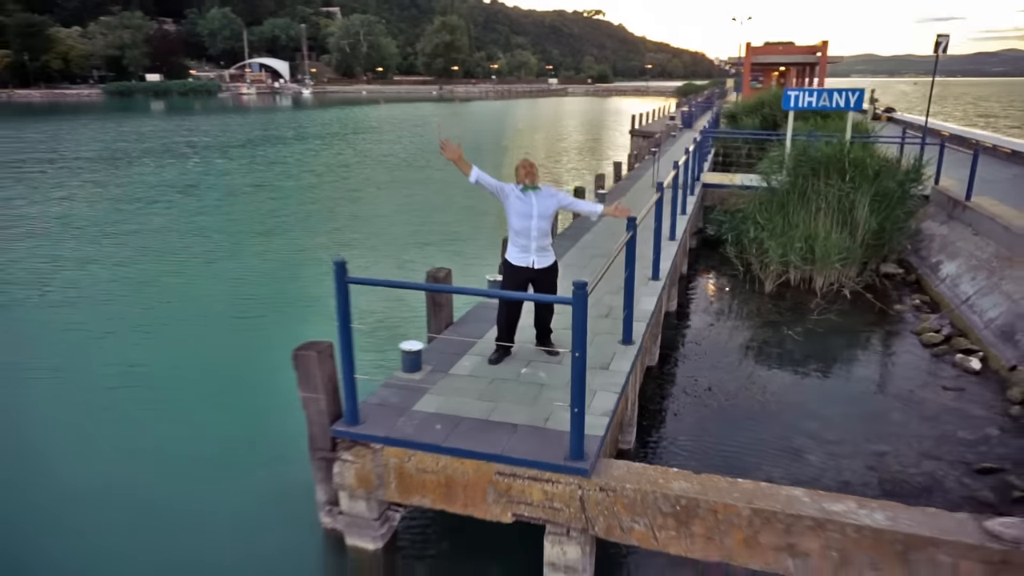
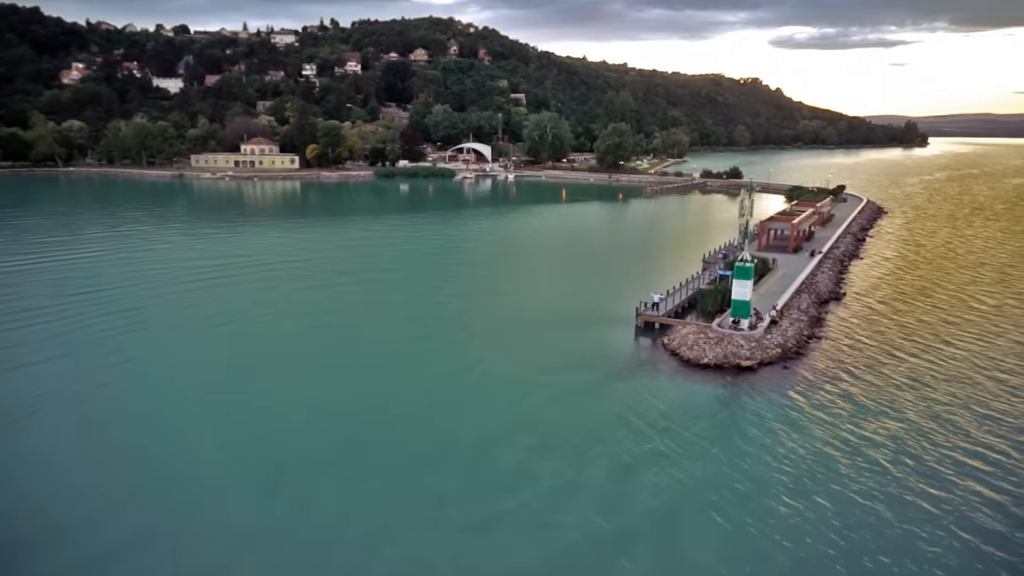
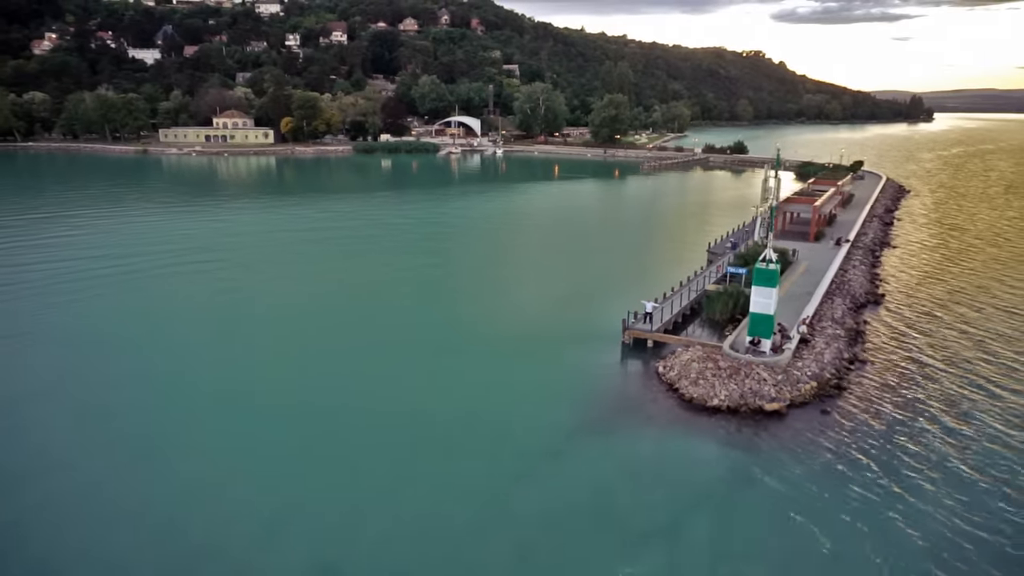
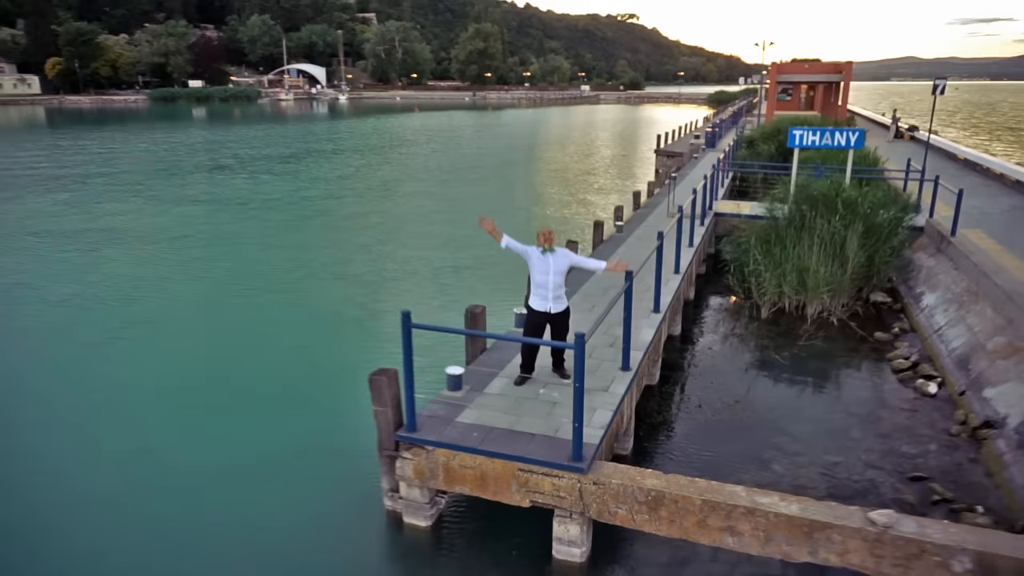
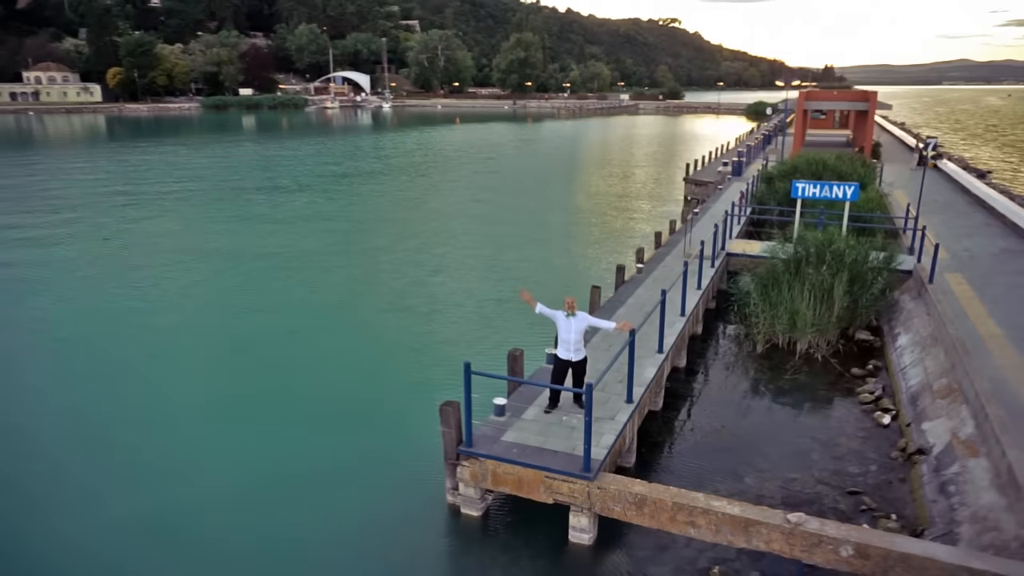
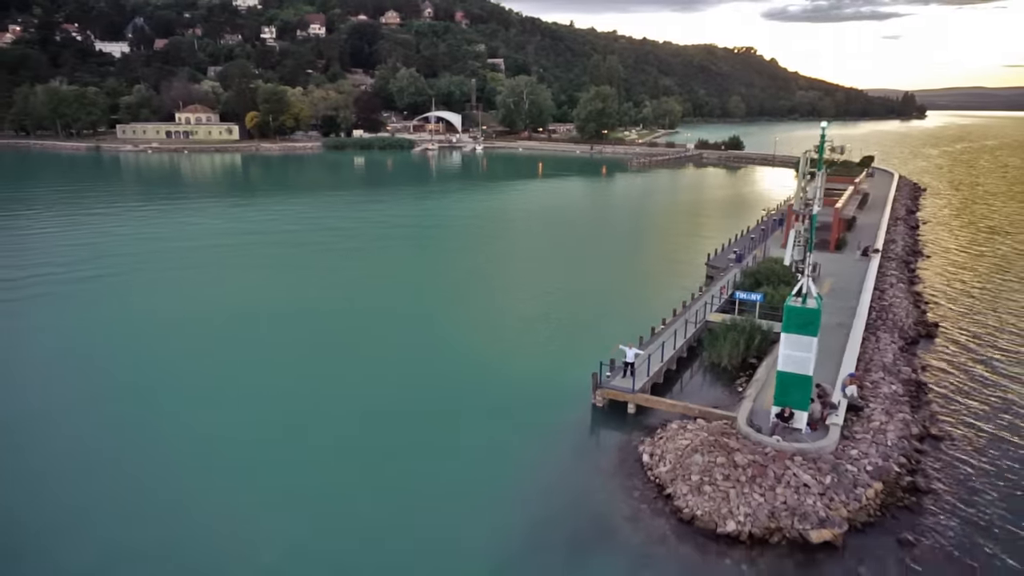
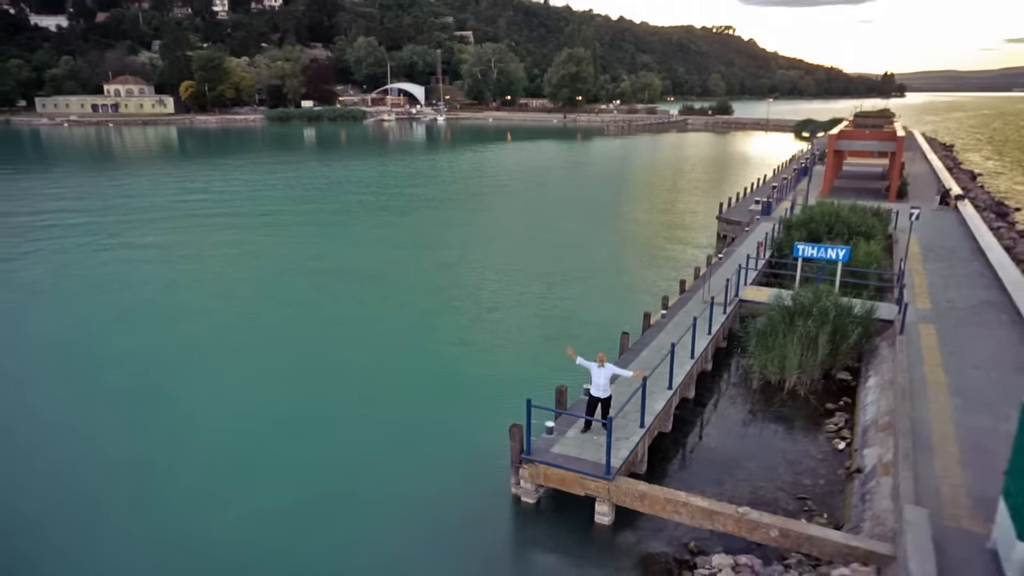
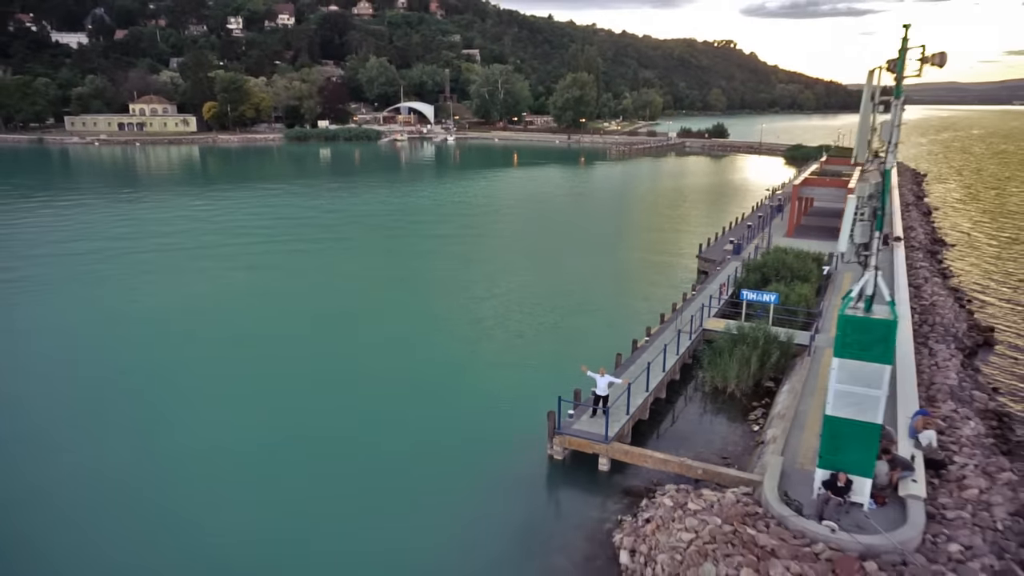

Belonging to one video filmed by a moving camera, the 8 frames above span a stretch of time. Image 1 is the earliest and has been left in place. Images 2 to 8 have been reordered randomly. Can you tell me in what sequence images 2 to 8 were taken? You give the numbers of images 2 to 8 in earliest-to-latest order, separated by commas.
4, 5, 7, 8, 6, 3, 2
